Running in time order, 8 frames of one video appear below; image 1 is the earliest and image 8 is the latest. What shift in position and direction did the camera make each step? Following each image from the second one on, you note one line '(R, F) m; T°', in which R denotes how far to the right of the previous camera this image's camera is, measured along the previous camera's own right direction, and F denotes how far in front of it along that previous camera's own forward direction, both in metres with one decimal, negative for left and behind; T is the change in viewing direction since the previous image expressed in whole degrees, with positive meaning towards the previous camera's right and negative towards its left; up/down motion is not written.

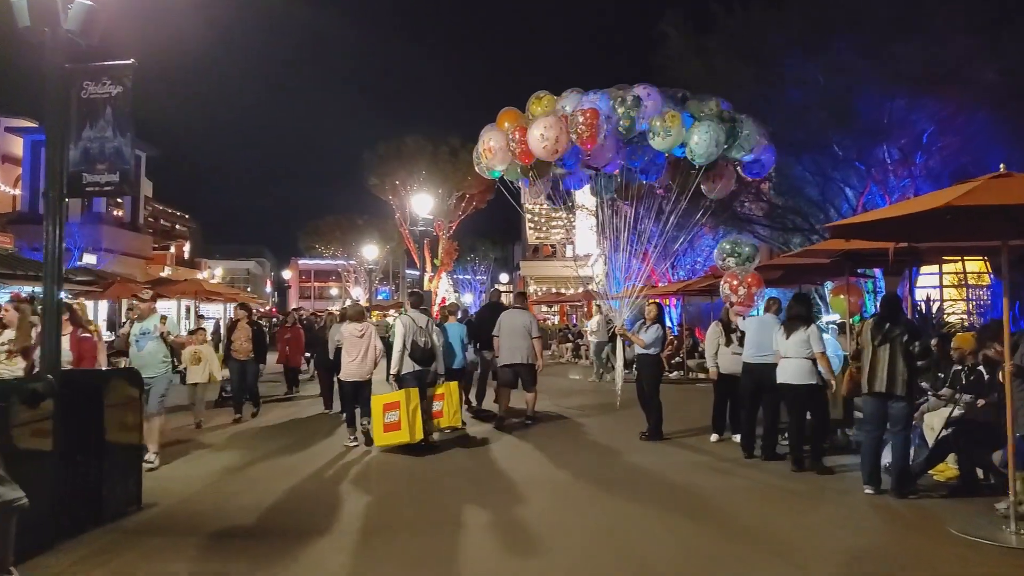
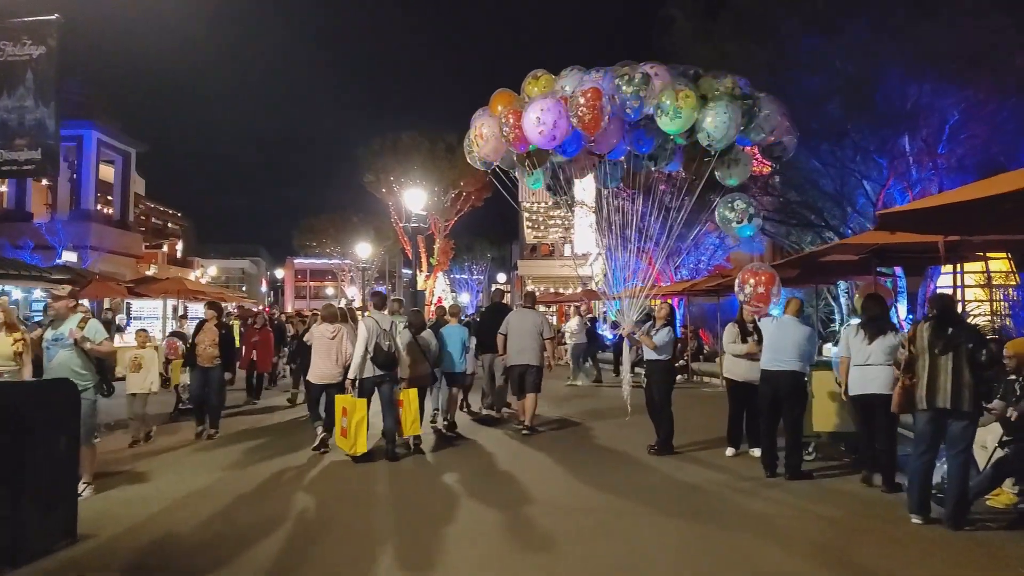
(0.0, +0.8) m; 0°
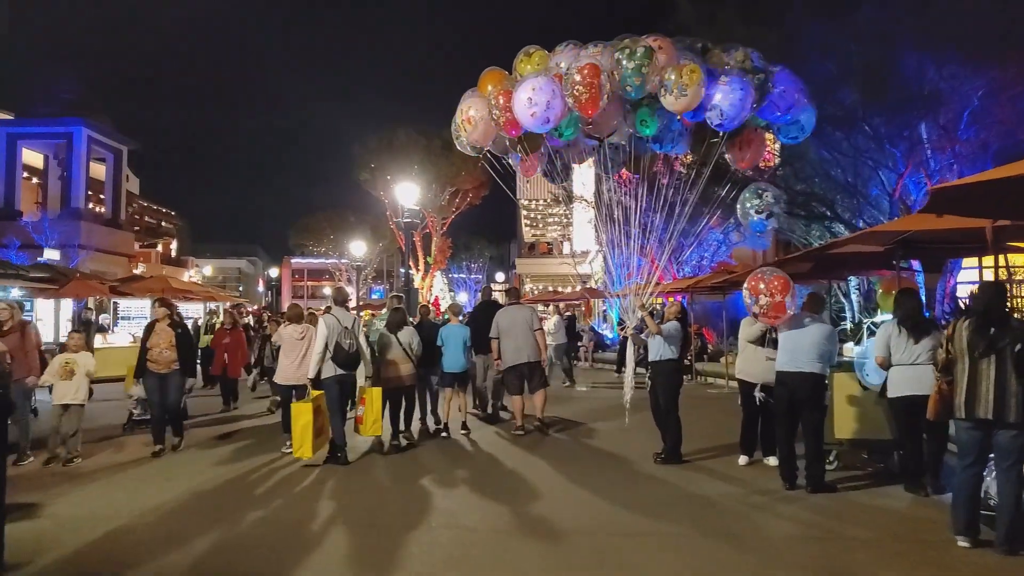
(+0.1, +0.6) m; 0°
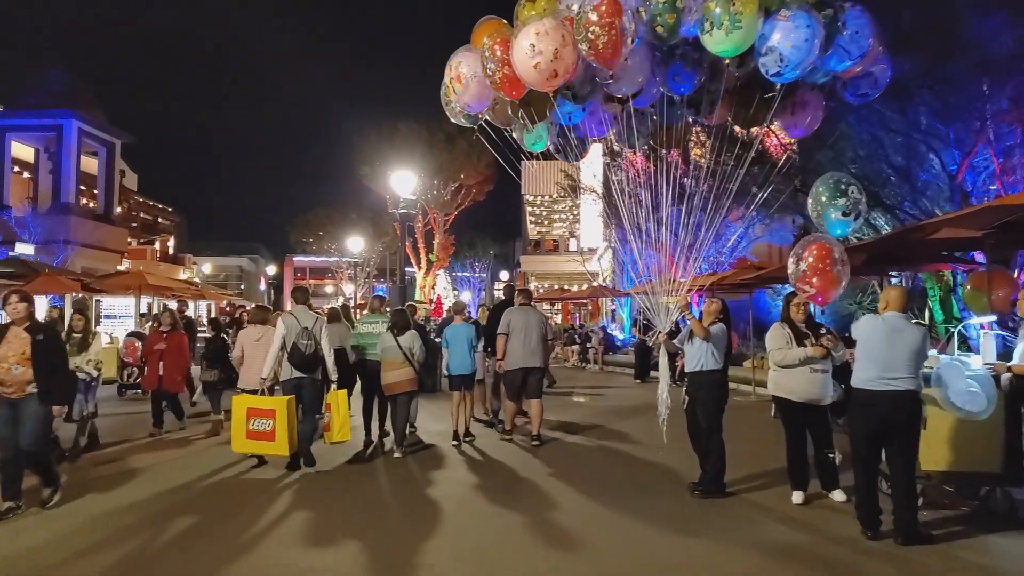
(0.0, +1.4) m; 0°
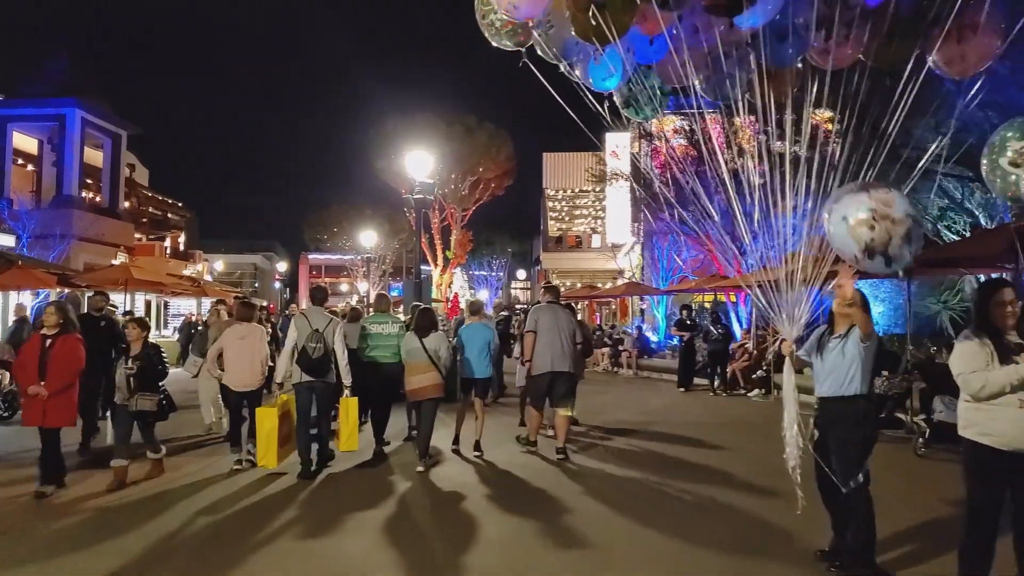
(-0.2, +1.9) m; -1°
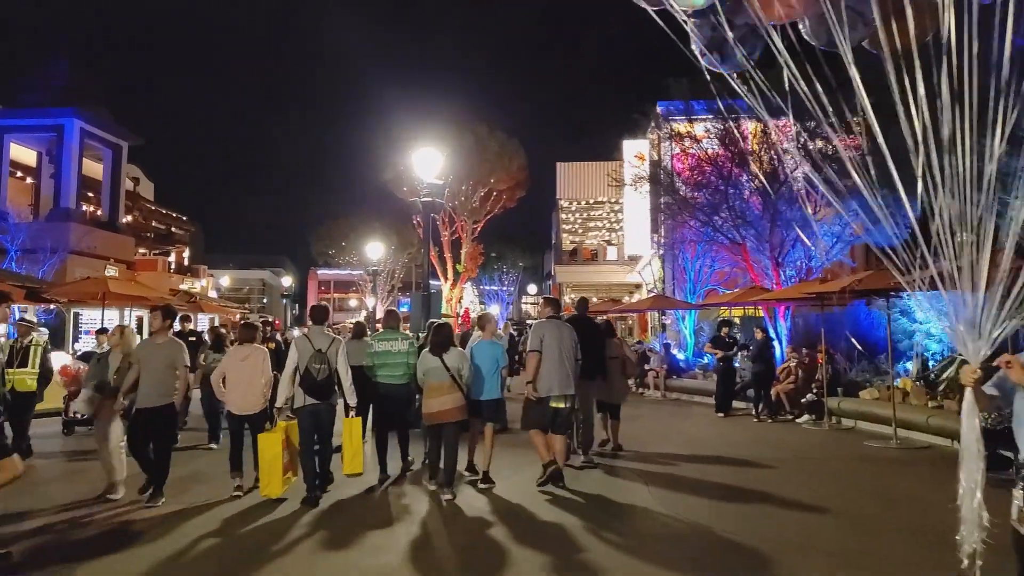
(-0.2, +1.5) m; -1°
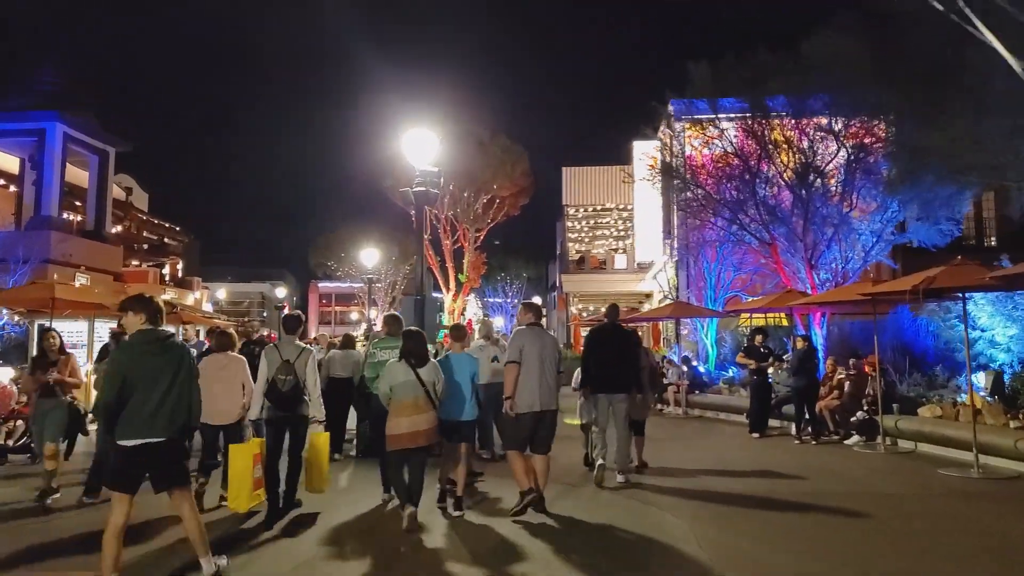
(0.0, +1.7) m; 0°
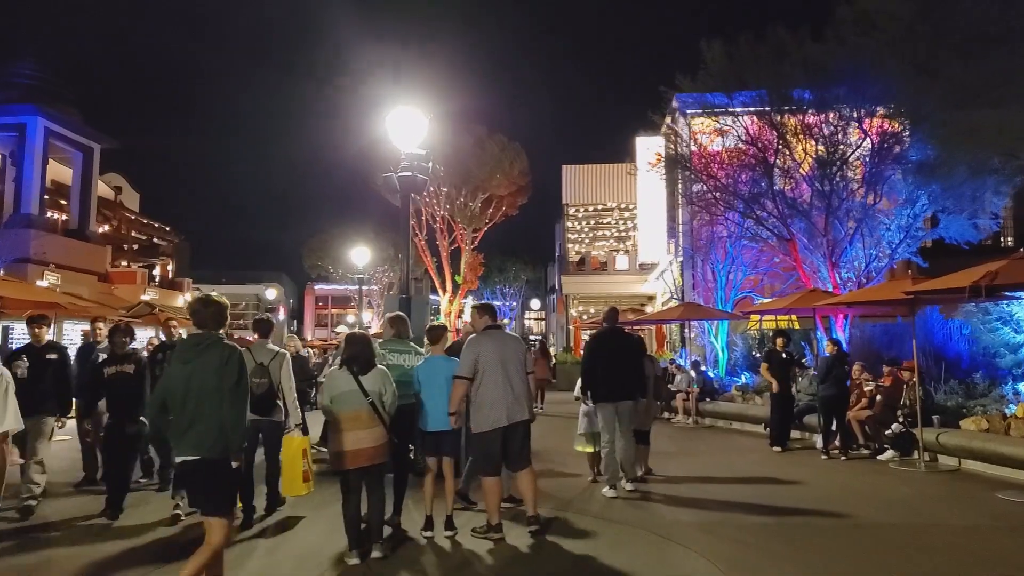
(0.0, +1.2) m; 0°
